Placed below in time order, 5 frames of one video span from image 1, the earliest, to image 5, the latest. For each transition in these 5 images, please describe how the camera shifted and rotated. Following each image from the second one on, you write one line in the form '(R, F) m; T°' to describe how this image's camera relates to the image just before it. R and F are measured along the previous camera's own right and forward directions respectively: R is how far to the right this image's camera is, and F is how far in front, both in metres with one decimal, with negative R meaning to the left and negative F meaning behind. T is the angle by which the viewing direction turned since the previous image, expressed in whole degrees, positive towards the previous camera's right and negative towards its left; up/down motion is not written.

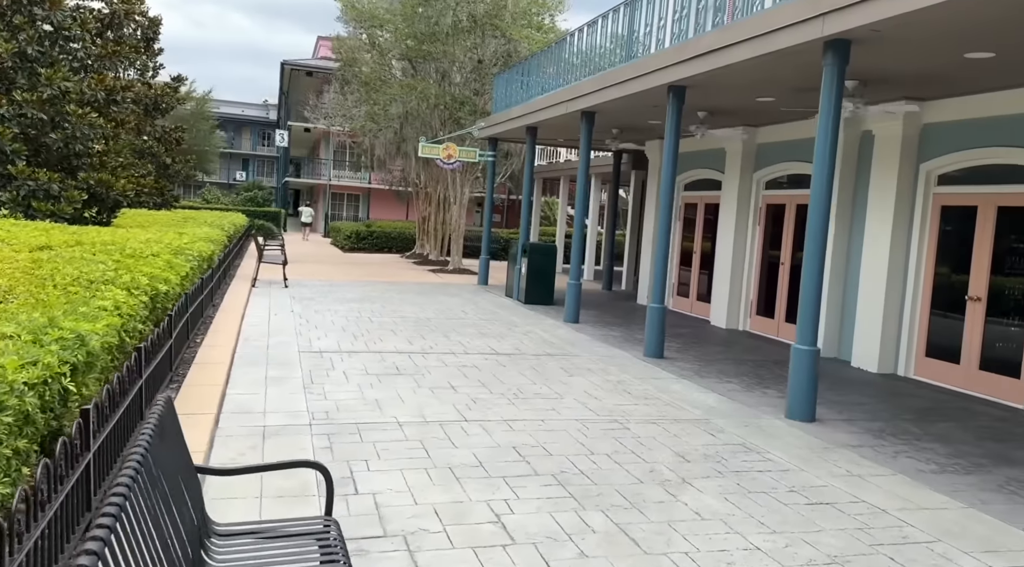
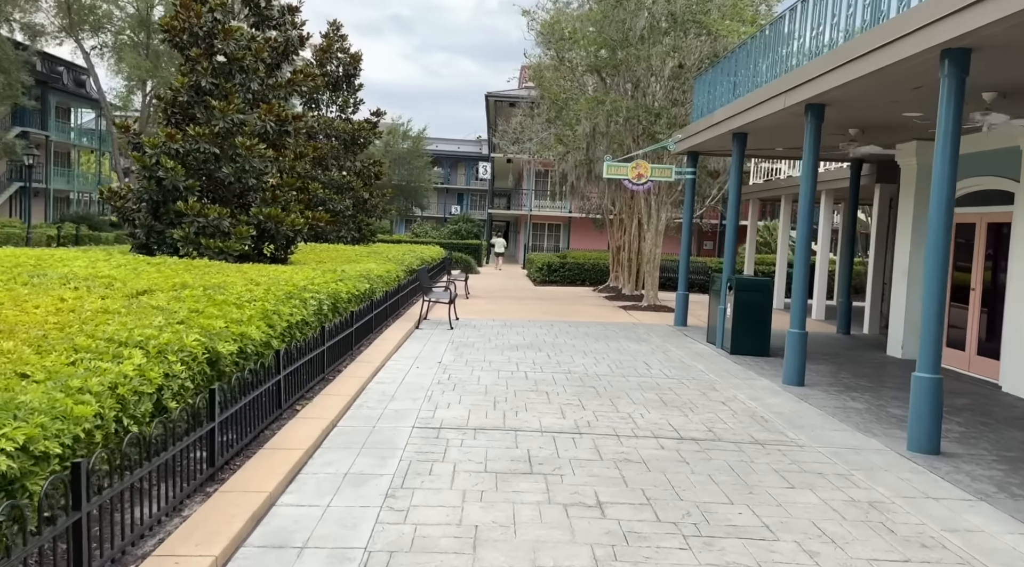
(+0.2, +2.2) m; -15°
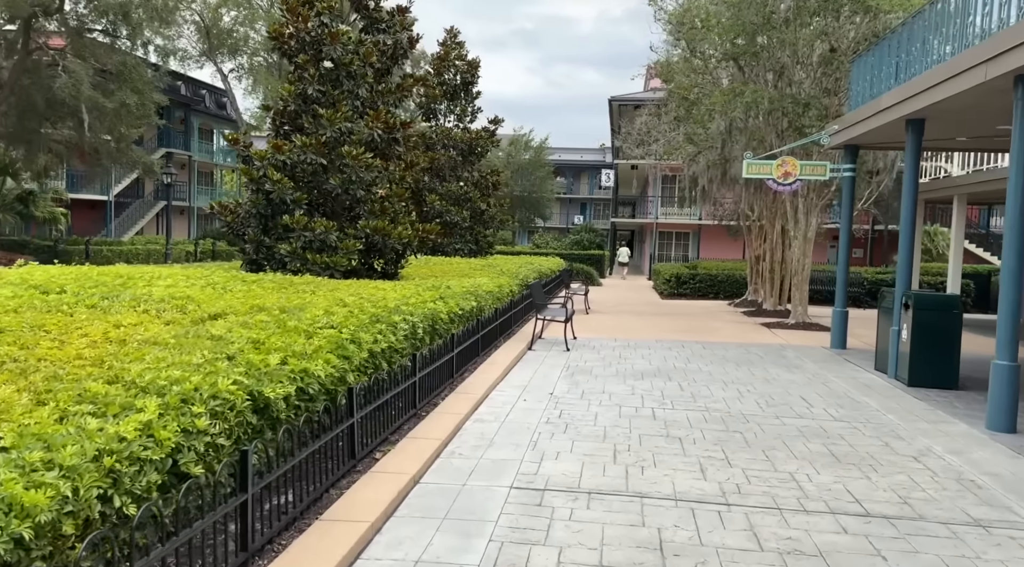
(0.0, +1.3) m; -9°
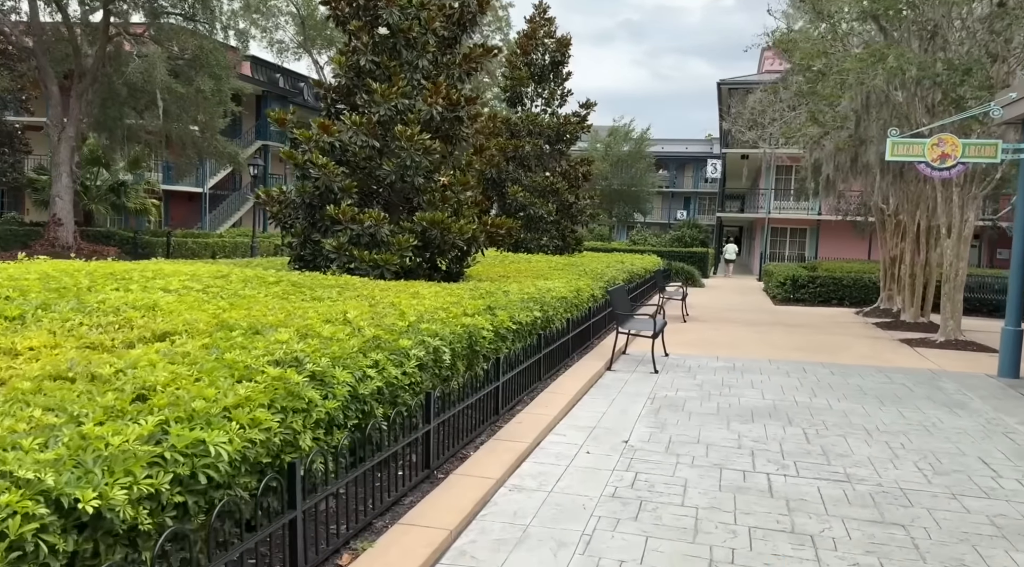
(+0.3, +1.9) m; -7°
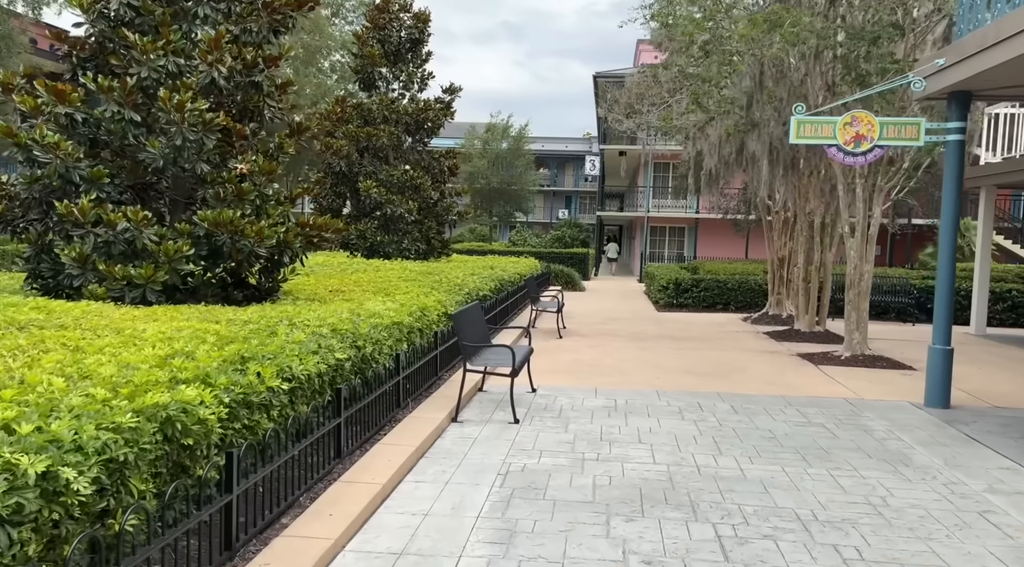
(+0.7, +2.4) m; +8°
